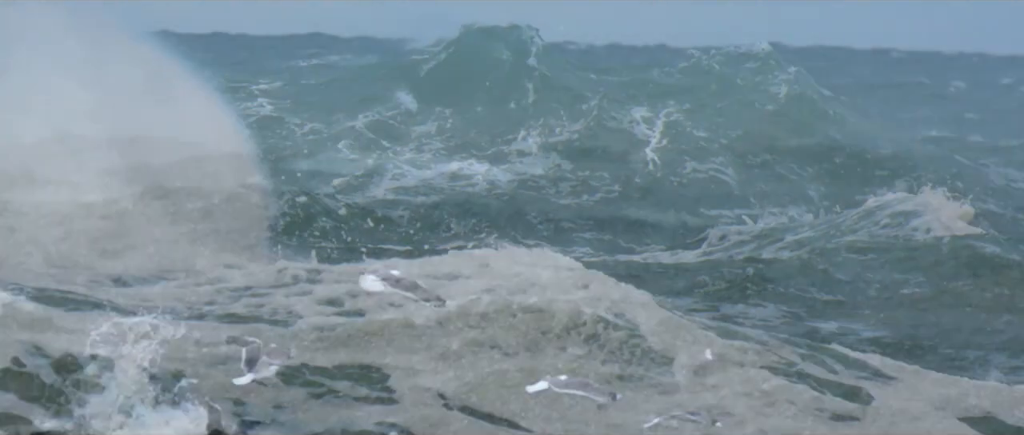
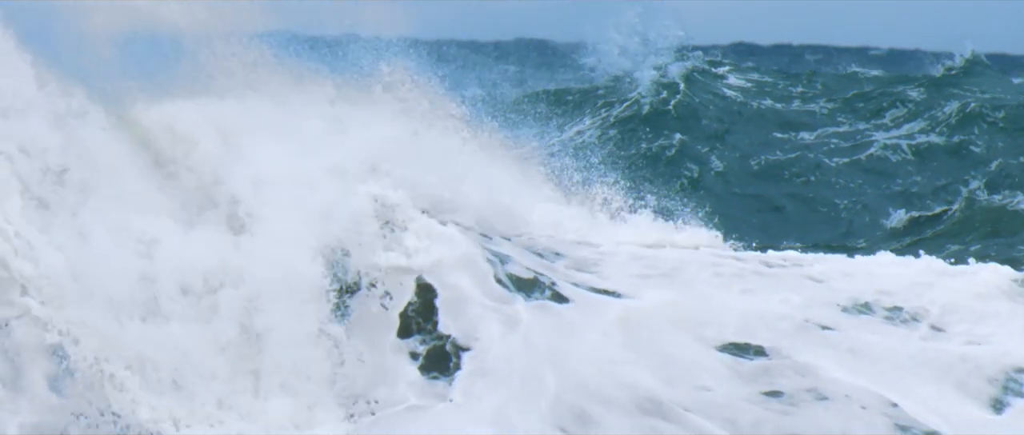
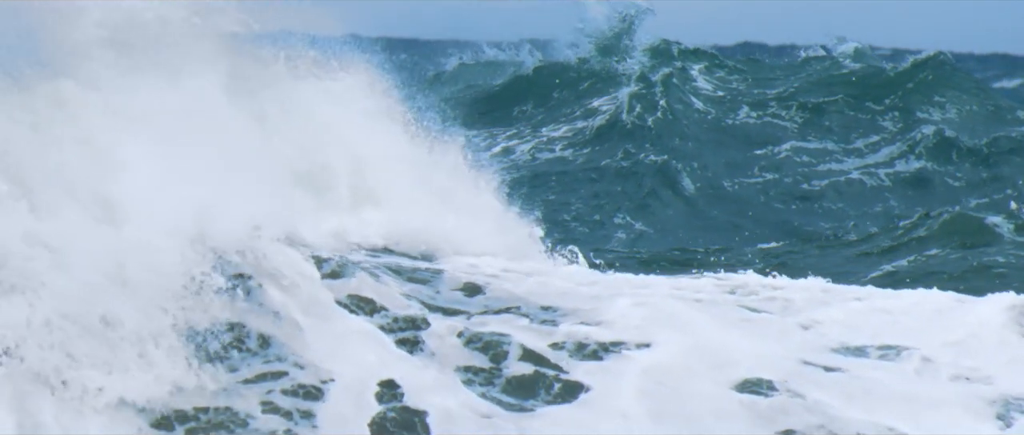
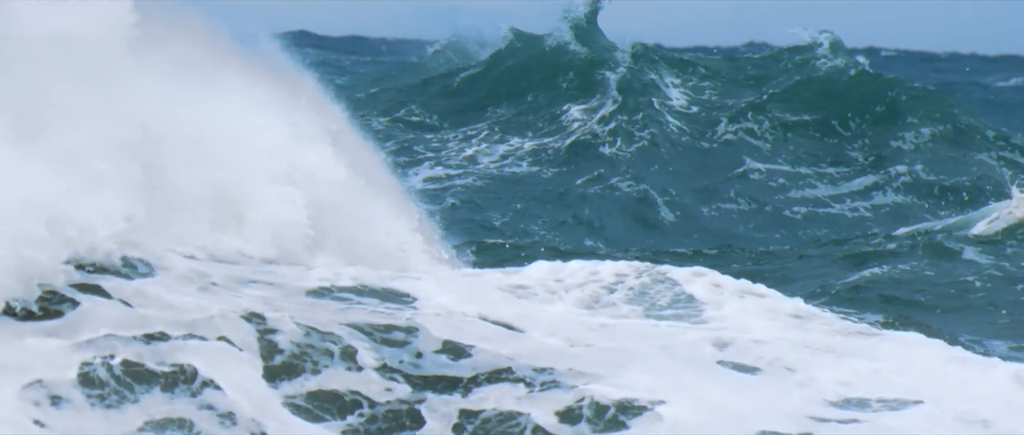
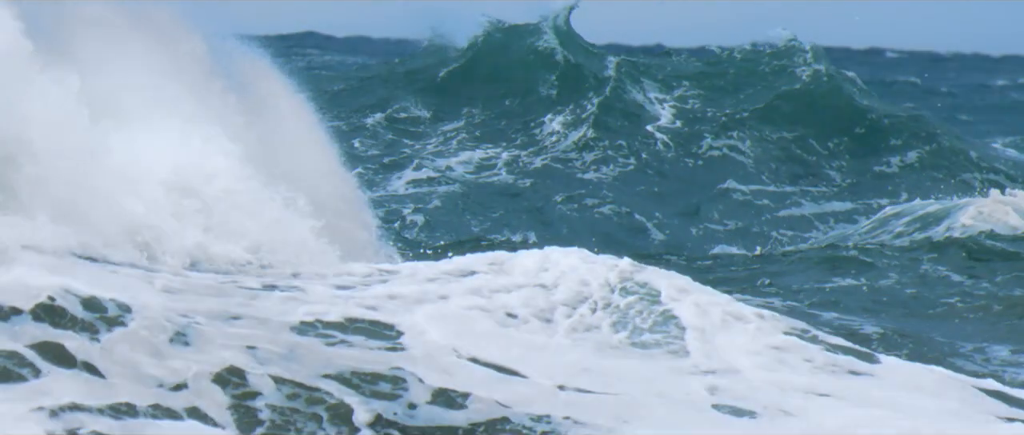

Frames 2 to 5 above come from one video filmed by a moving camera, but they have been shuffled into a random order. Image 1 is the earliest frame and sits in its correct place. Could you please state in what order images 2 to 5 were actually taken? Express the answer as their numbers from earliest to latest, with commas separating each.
5, 4, 3, 2
